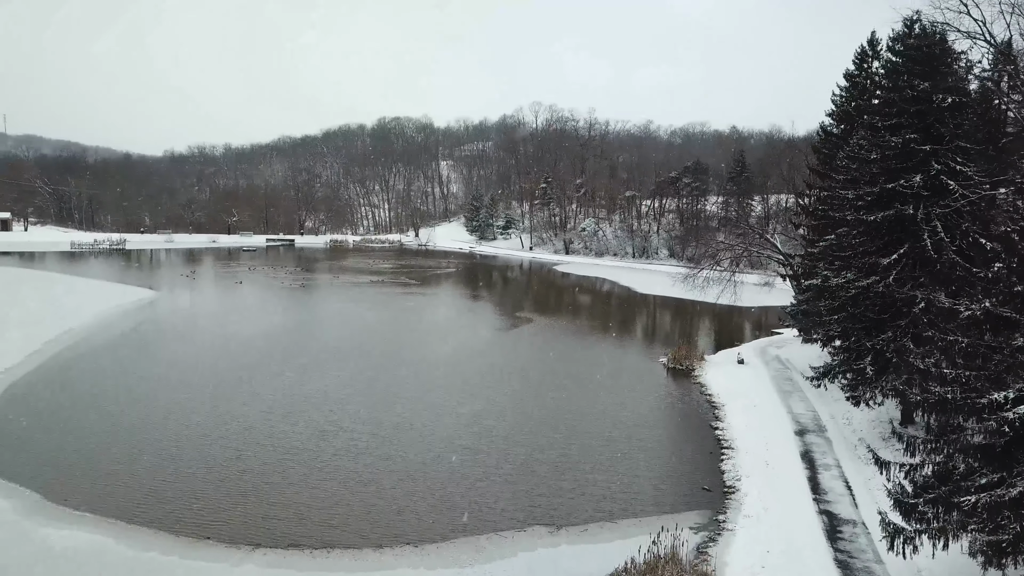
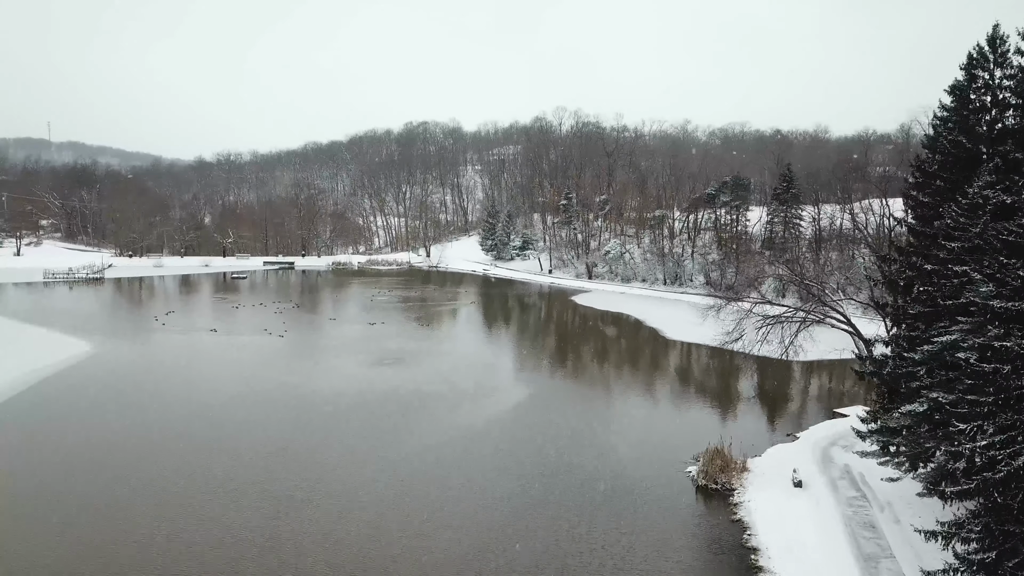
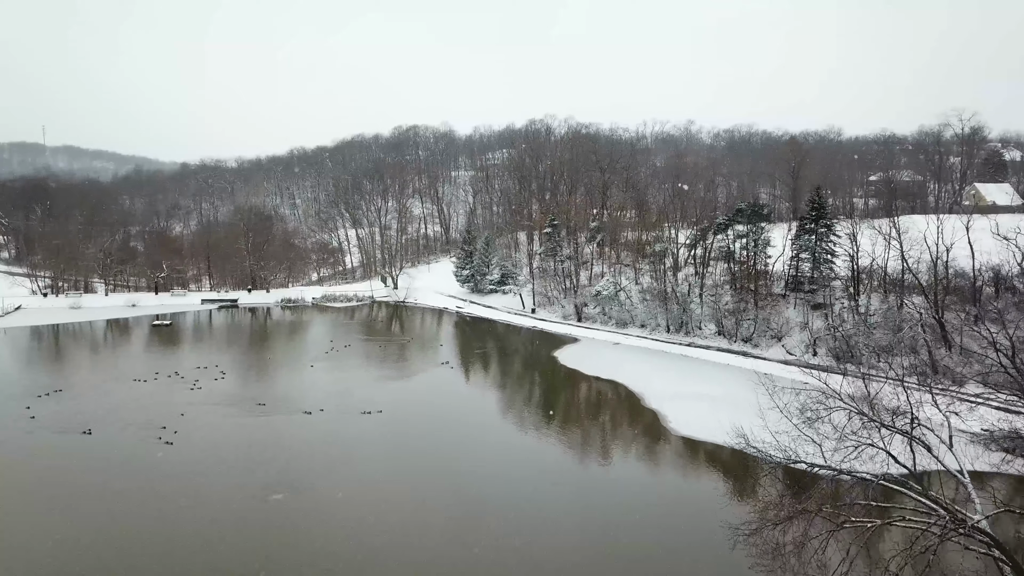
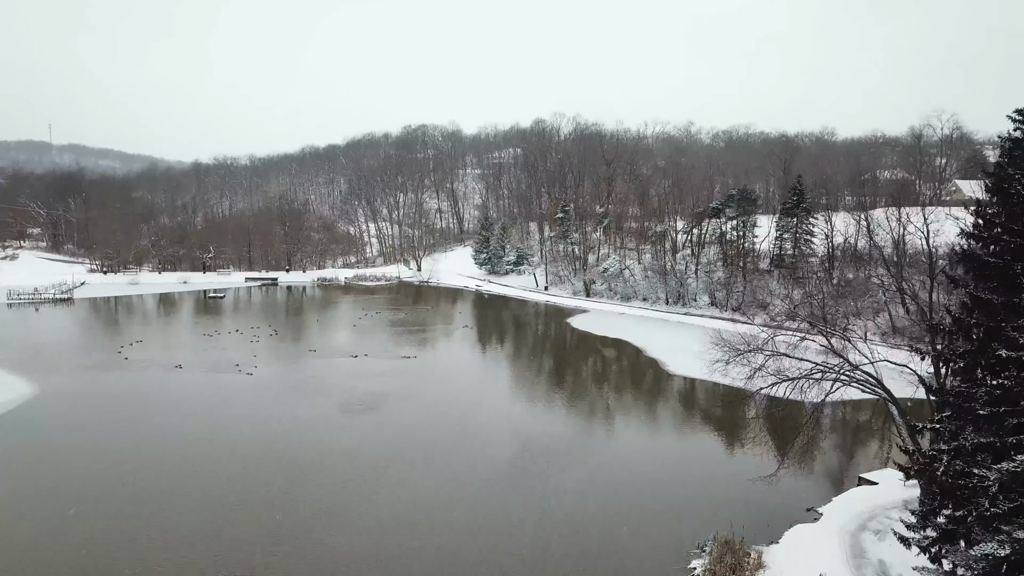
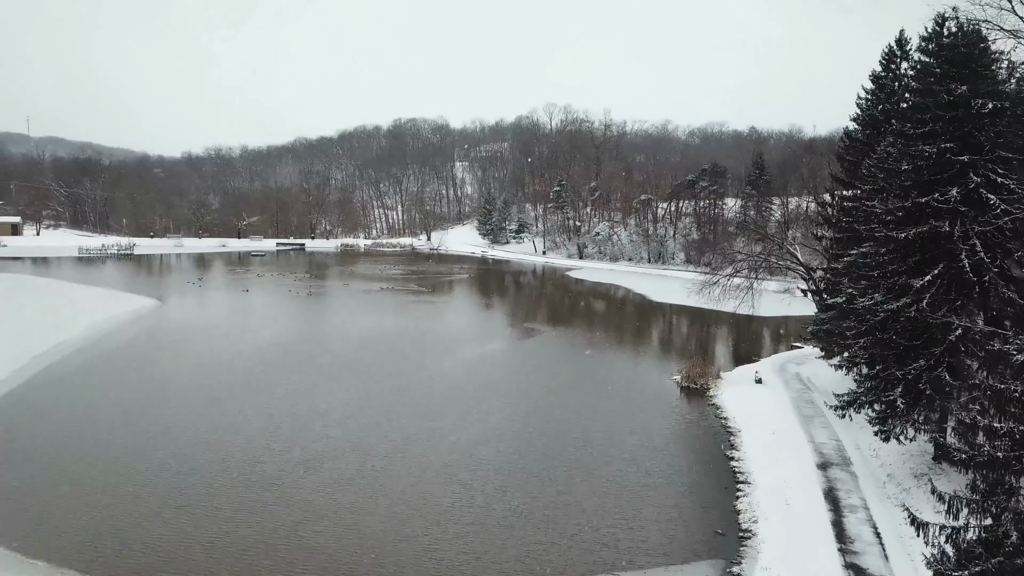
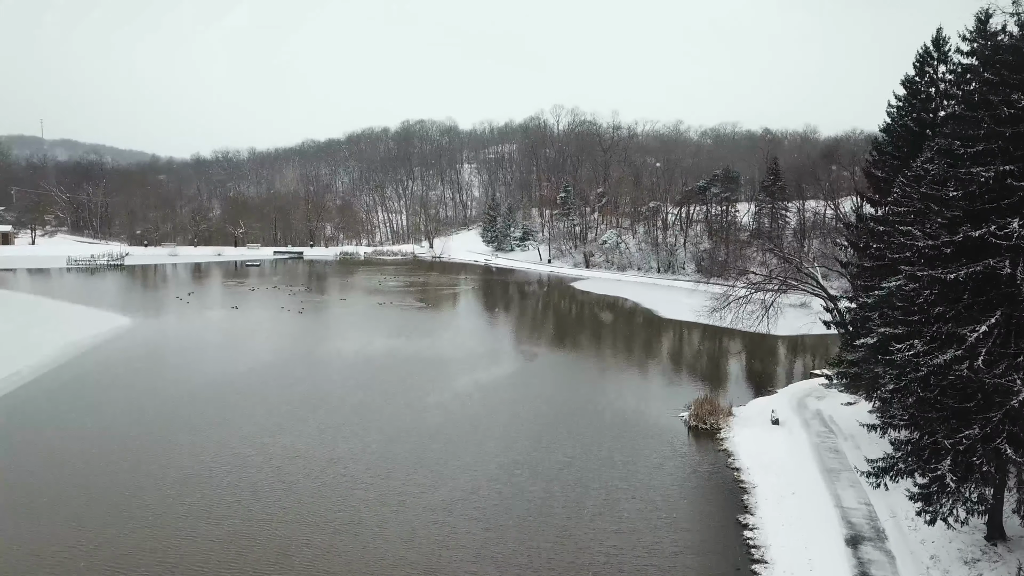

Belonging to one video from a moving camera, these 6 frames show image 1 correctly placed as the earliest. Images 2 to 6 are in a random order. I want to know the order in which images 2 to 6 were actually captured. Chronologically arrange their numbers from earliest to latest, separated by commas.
5, 6, 2, 4, 3
